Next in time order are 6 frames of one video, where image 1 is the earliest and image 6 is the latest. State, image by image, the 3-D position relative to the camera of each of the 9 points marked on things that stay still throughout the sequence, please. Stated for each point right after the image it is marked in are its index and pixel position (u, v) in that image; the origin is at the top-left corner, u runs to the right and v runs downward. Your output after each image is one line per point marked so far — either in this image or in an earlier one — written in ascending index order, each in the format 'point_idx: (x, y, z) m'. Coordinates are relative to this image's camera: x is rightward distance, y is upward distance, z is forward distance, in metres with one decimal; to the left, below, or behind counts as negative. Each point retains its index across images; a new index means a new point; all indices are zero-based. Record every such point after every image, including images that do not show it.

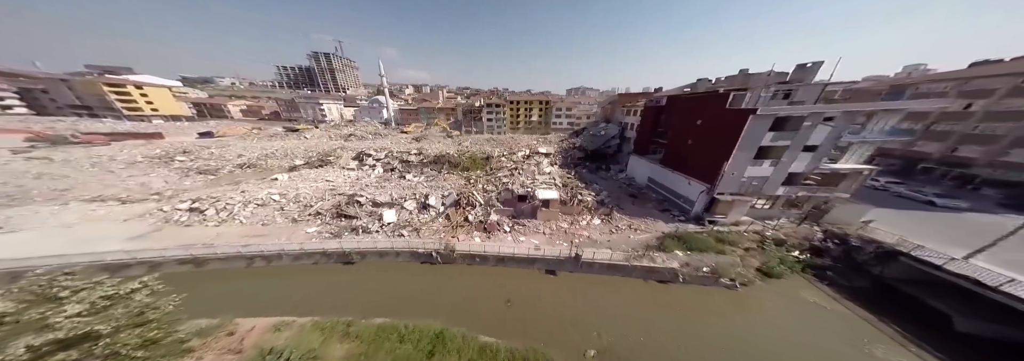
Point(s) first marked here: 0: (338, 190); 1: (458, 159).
0: (-6.0, -0.3, +7.1) m
1: (-3.0, +0.8, +11.1) m
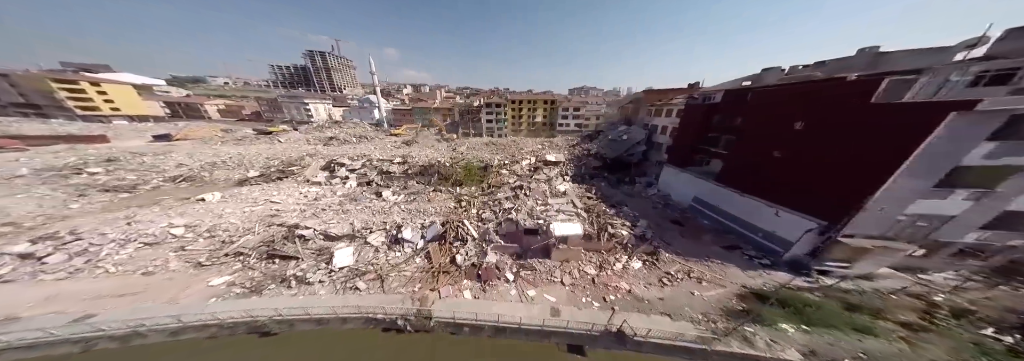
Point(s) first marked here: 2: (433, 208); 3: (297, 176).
0: (-5.9, -0.9, +5.3) m
1: (-2.9, +0.2, +9.2) m
2: (-2.4, -0.9, +6.3) m
3: (-8.3, +0.1, +8.0) m
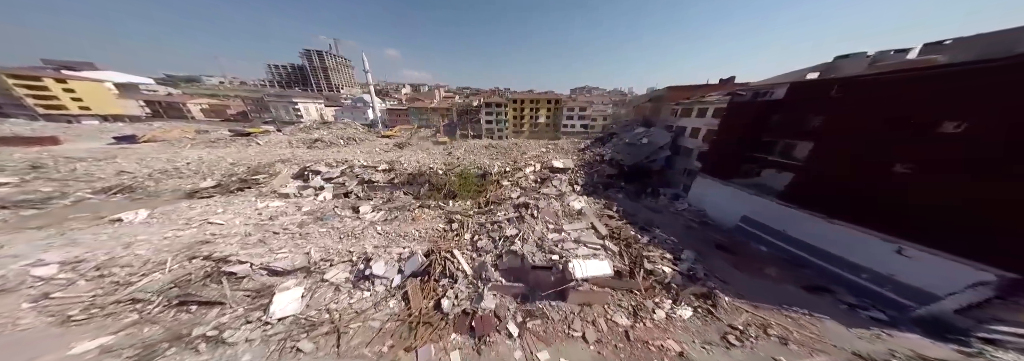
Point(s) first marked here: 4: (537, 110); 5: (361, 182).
0: (-5.8, -1.3, +4.0) m
1: (-2.8, -0.1, +8.0) m
2: (-2.3, -1.3, +5.1) m
3: (-8.2, -0.2, +6.8) m
4: (+2.3, +6.7, +19.6) m
5: (-5.5, -0.1, +7.5) m
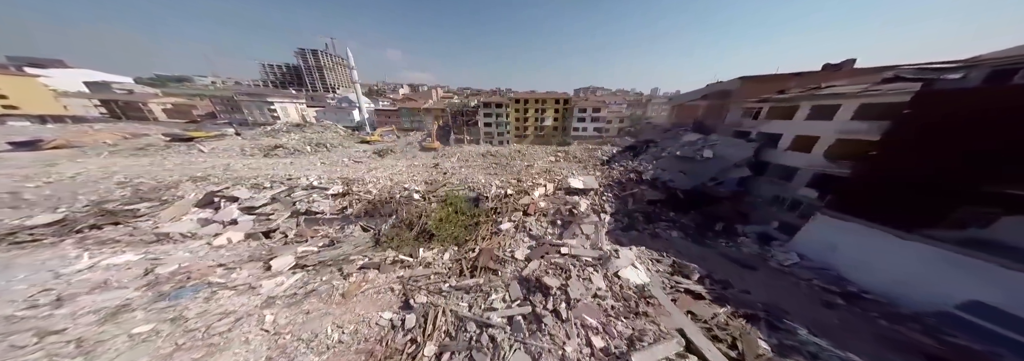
0: (-5.8, -2.0, +1.7) m
1: (-2.7, -0.9, +5.6) m
2: (-2.3, -2.0, +2.7) m
3: (-8.1, -0.9, +4.5) m
4: (+2.6, +5.8, +17.3) m
5: (-5.4, -0.8, +5.2) m
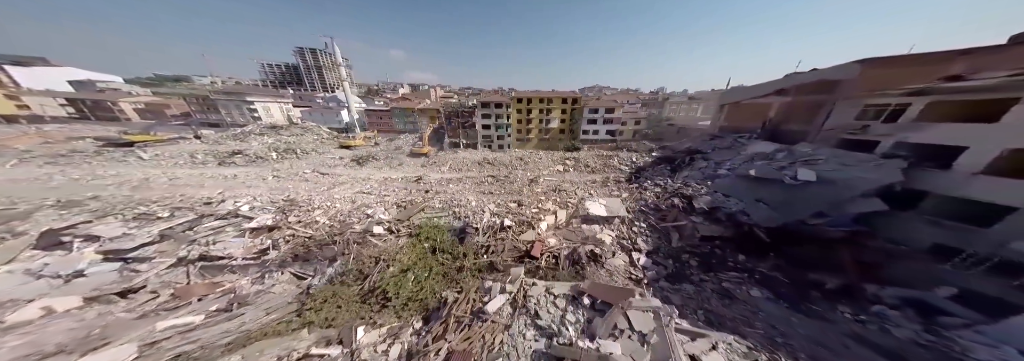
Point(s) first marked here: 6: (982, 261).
0: (-5.9, -2.5, 0.0) m
1: (-2.8, -1.5, +3.9) m
2: (-2.4, -2.5, +1.0) m
3: (-8.2, -1.4, +2.8) m
4: (+2.7, +5.1, +15.5) m
5: (-5.5, -1.4, +3.5) m
6: (+6.9, -1.2, +3.3) m
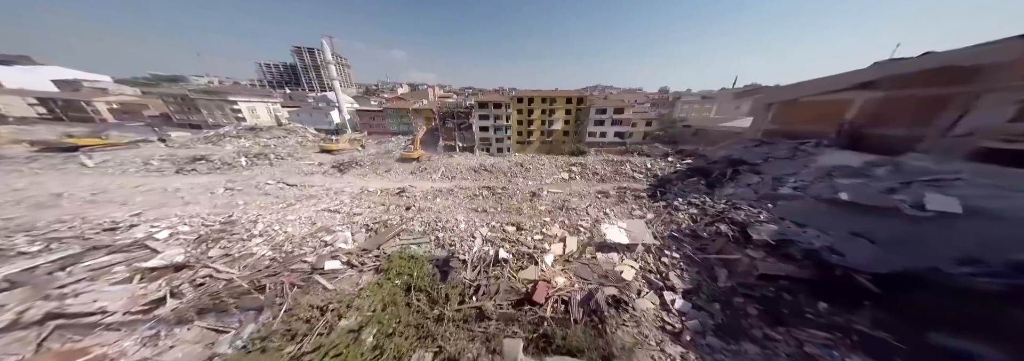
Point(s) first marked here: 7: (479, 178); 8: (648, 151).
0: (-6.0, -2.8, -1.1) m
1: (-2.8, -1.8, +2.8) m
2: (-2.5, -2.9, -0.1) m
3: (-8.3, -1.8, +1.8) m
4: (+2.7, +4.7, +14.4) m
5: (-5.6, -1.7, +2.4) m
6: (+6.8, -1.5, +2.1) m
7: (-1.2, +0.1, +7.4) m
8: (+5.9, +1.2, +8.7) m
